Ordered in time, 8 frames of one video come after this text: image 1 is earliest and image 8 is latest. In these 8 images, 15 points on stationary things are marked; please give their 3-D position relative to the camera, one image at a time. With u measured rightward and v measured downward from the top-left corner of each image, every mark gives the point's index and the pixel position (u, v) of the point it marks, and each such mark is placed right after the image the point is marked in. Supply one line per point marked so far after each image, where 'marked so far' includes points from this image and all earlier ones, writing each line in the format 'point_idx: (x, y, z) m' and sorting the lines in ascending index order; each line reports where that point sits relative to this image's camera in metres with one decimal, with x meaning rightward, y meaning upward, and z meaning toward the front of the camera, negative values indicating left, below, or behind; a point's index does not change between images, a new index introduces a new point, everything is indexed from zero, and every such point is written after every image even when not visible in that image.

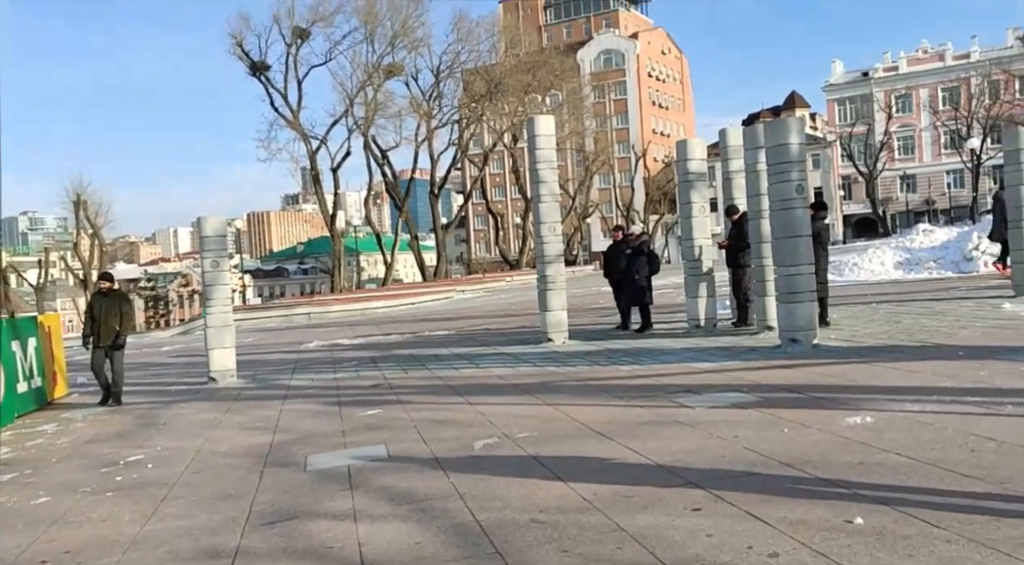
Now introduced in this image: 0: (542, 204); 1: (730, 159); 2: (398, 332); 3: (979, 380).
0: (+0.4, +1.2, +14.0) m
1: (+3.6, +2.0, +15.3) m
2: (-2.1, -0.9, +16.3) m
3: (+4.2, -0.9, +8.2) m
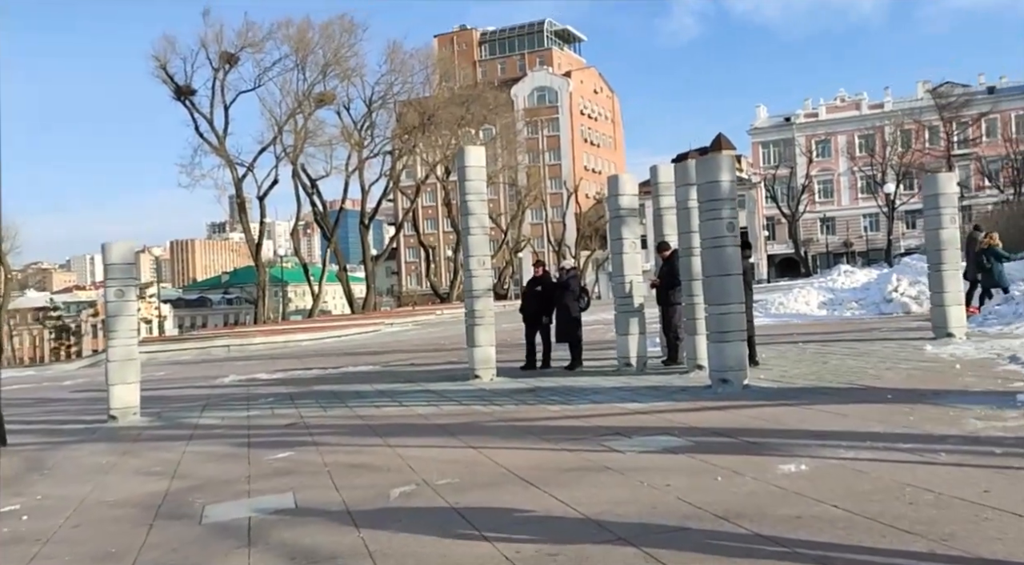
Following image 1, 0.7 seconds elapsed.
0: (-0.6, +0.7, +13.7) m
1: (+2.4, +1.4, +15.3) m
2: (-3.3, -1.4, +15.8) m
3: (+3.5, -1.3, +8.2) m
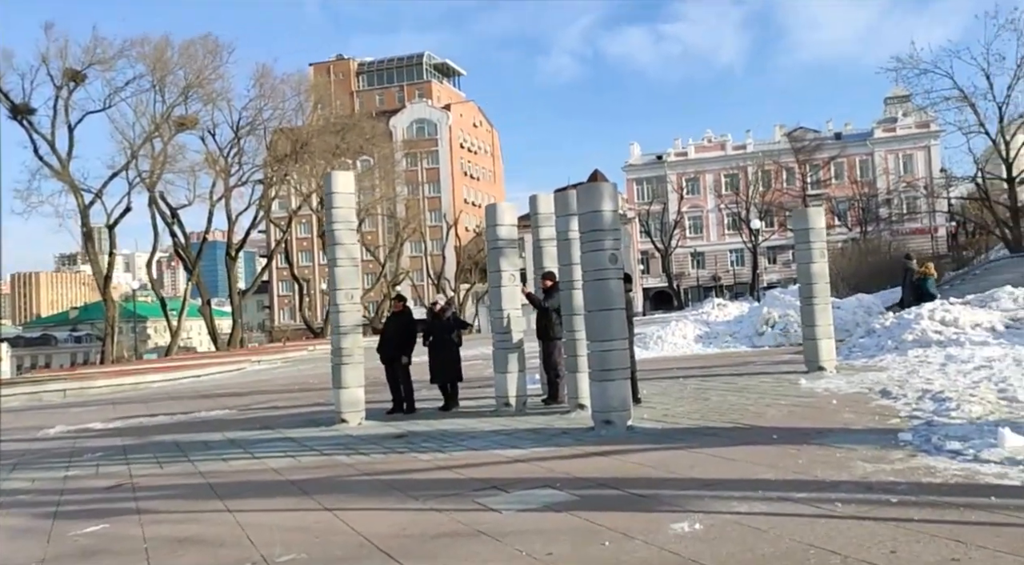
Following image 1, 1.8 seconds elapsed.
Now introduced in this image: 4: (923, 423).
0: (-2.4, +0.2, +12.7) m
1: (+0.4, +0.9, +14.7) m
2: (-5.3, -2.0, +14.3) m
3: (+2.4, -1.6, +7.7) m
4: (+4.3, -1.5, +9.8) m
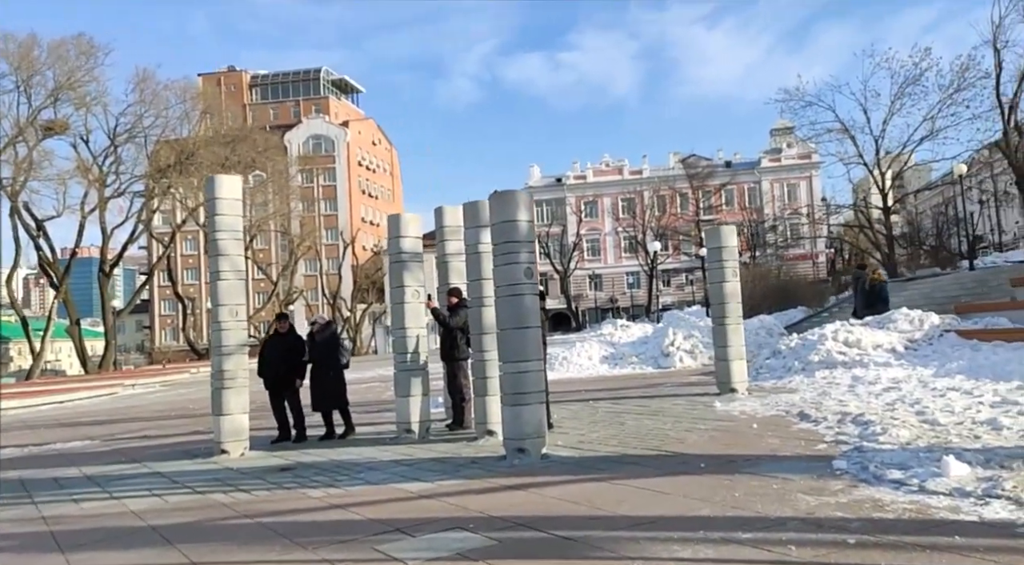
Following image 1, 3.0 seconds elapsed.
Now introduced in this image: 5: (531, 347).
0: (-3.6, 0.0, +11.5) m
1: (-1.0, +0.6, +13.7) m
2: (-6.7, -2.2, +12.7) m
3: (+1.7, -1.7, +7.0) m
4: (+3.4, -1.7, +9.3) m
5: (+0.2, -0.7, +9.6) m
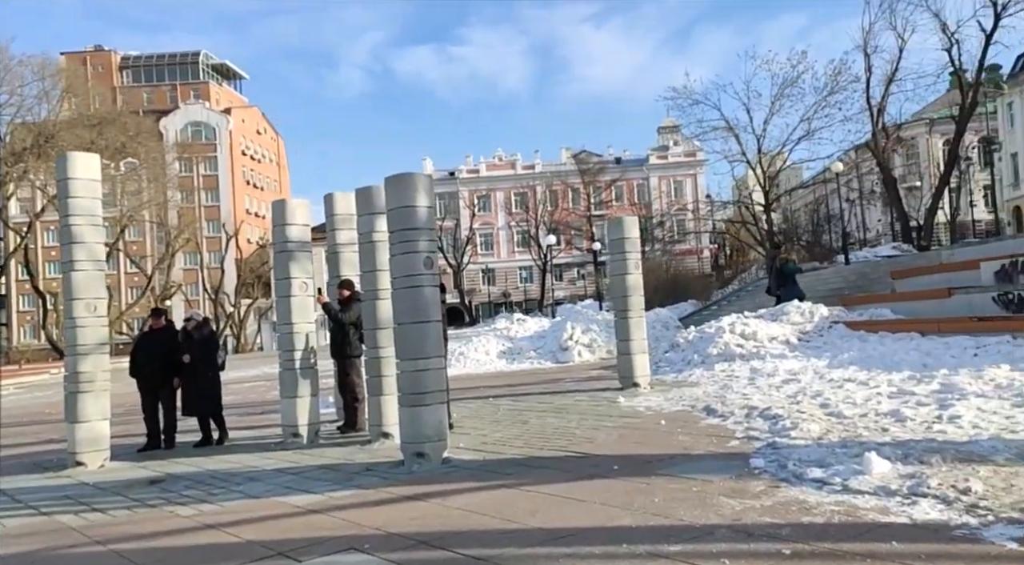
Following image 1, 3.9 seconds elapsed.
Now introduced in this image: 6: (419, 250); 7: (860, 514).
0: (-4.7, +0.1, +10.3) m
1: (-2.4, +0.7, +12.8) m
2: (-8.0, -2.1, +11.2) m
3: (+1.0, -1.6, +6.4) m
4: (+2.4, -1.6, +9.0) m
5: (-0.8, -0.6, +8.9) m
6: (-0.9, +0.3, +8.9) m
7: (+2.4, -1.6, +6.4) m
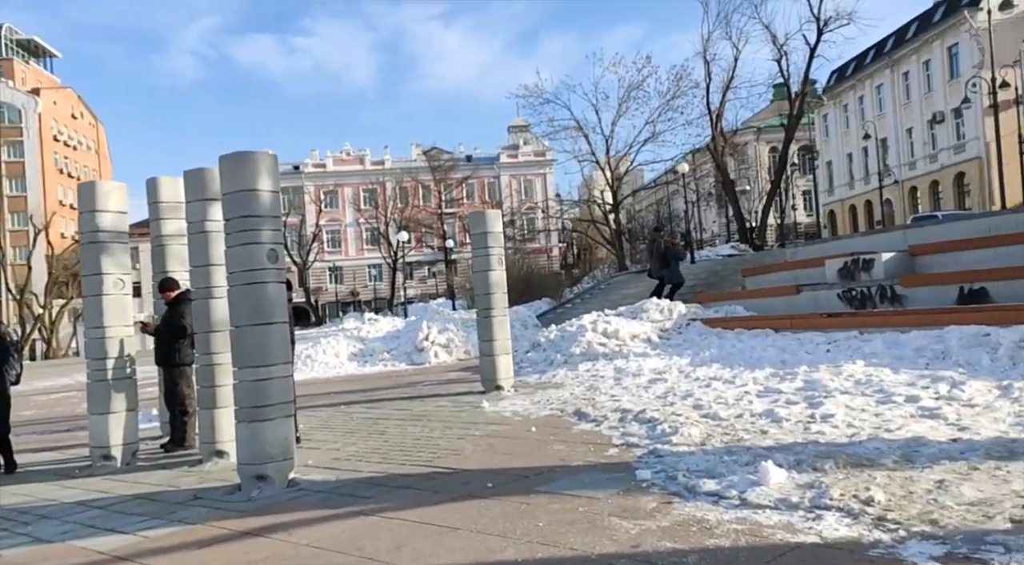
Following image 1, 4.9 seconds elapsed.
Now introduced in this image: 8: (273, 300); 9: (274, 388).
0: (-6.1, +0.1, +8.4) m
1: (-4.2, +0.8, +11.3) m
2: (-9.4, -2.0, +8.8) m
3: (+0.2, -1.5, +5.6) m
4: (+1.2, -1.5, +8.3) m
5: (-2.0, -0.5, +7.7) m
6: (-2.1, +0.4, +7.7) m
7: (+1.6, -1.5, +5.7) m
8: (-2.0, -0.1, +7.7) m
9: (-2.0, -0.9, +7.7) m
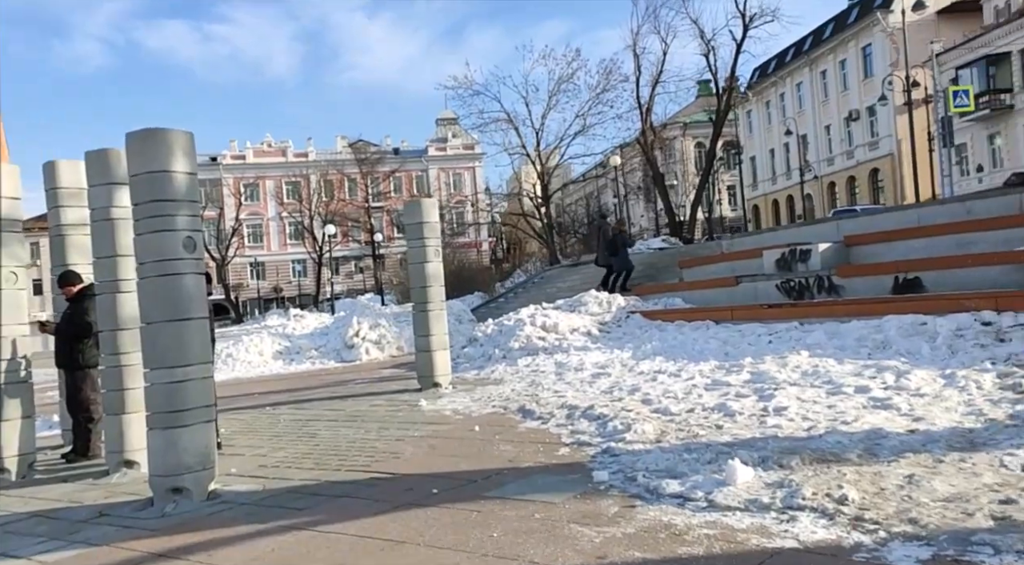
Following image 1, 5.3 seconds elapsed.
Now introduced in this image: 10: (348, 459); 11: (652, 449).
0: (-6.5, +0.2, +7.4) m
1: (-4.9, +0.8, +10.5) m
2: (-9.9, -2.0, +7.6) m
3: (0.0, -1.5, +5.0) m
4: (+0.8, -1.4, +7.8) m
5: (-2.4, -0.5, +7.0) m
6: (-2.5, +0.4, +7.0) m
7: (+1.3, -1.5, +5.3) m
8: (-2.4, -0.1, +7.0) m
9: (-2.4, -0.8, +7.0) m
10: (-1.4, -1.6, +8.3) m
11: (+1.2, -1.4, +7.6) m
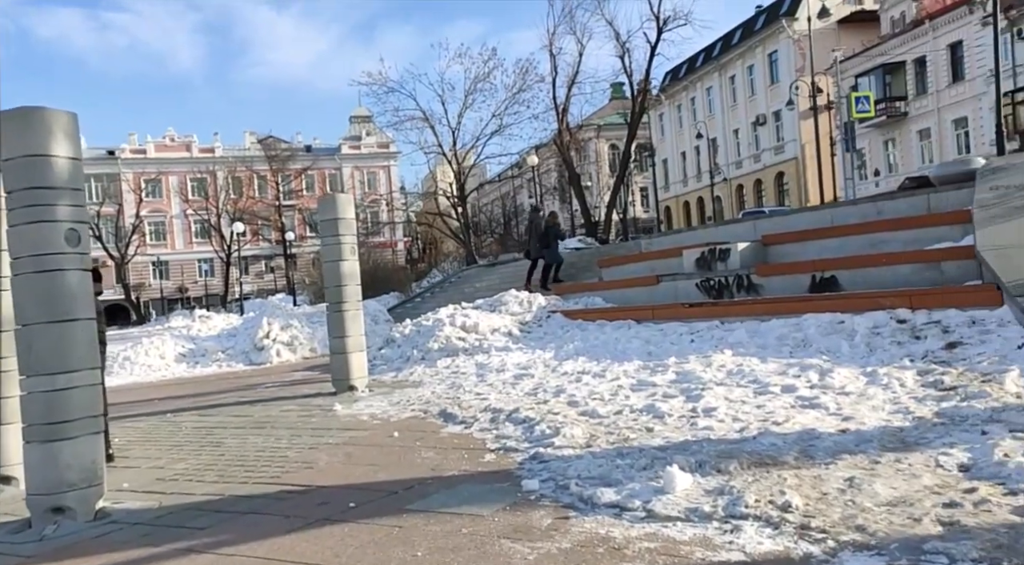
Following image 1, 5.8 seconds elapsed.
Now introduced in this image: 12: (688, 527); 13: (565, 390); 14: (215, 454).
0: (-7.1, +0.2, +6.4) m
1: (-5.7, +0.8, +9.5) m
2: (-10.4, -2.0, +6.2) m
3: (-0.4, -1.4, +4.6) m
4: (+0.1, -1.4, +7.4) m
5: (-2.9, -0.5, +6.3) m
6: (-3.0, +0.4, +6.3) m
7: (+0.9, -1.4, +5.0) m
8: (-2.9, -0.1, +6.3) m
9: (-2.9, -0.8, +6.3) m
10: (-2.1, -1.5, +7.7) m
11: (+0.6, -1.3, +7.2) m
12: (+1.0, -1.4, +5.3) m
13: (+0.7, -1.3, +11.4) m
14: (-2.7, -1.6, +8.6) m
